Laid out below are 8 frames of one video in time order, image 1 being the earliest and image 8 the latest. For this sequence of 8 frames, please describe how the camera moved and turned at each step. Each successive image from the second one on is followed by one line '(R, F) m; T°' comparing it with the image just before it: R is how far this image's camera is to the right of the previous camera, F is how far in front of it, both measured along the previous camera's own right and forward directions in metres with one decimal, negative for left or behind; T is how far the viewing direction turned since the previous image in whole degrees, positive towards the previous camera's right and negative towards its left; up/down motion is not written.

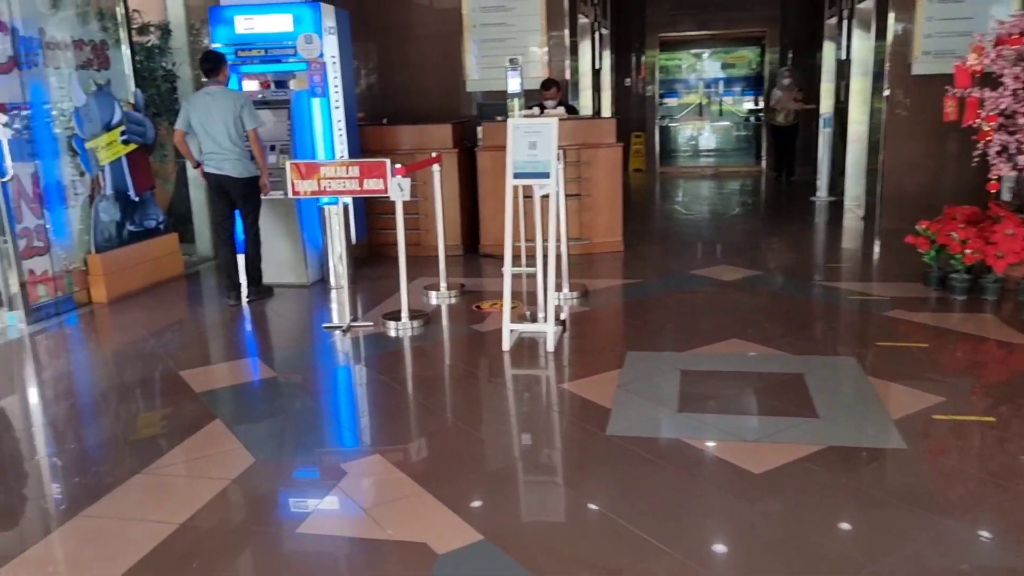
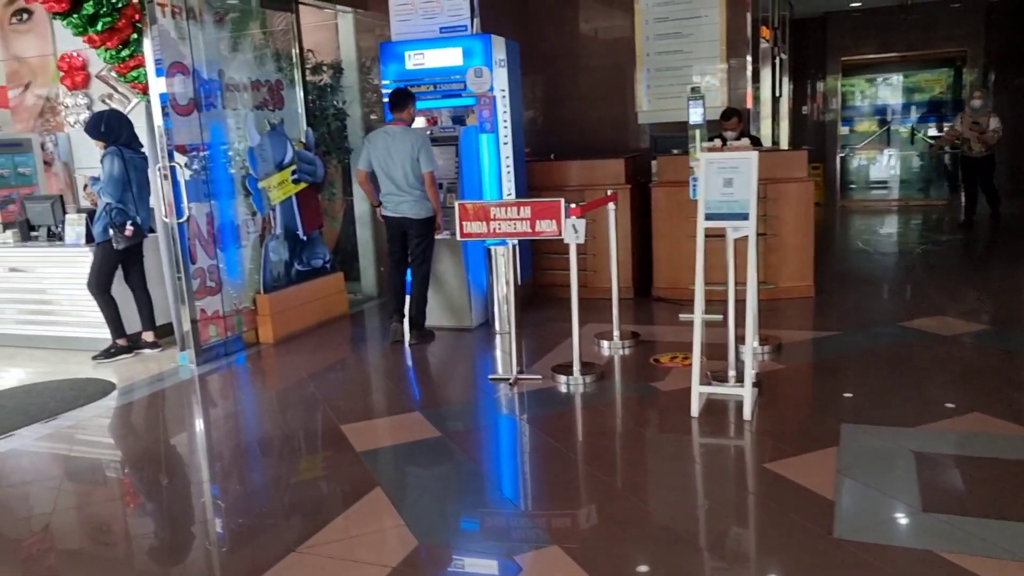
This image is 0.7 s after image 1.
(-0.2, +0.4) m; -10°
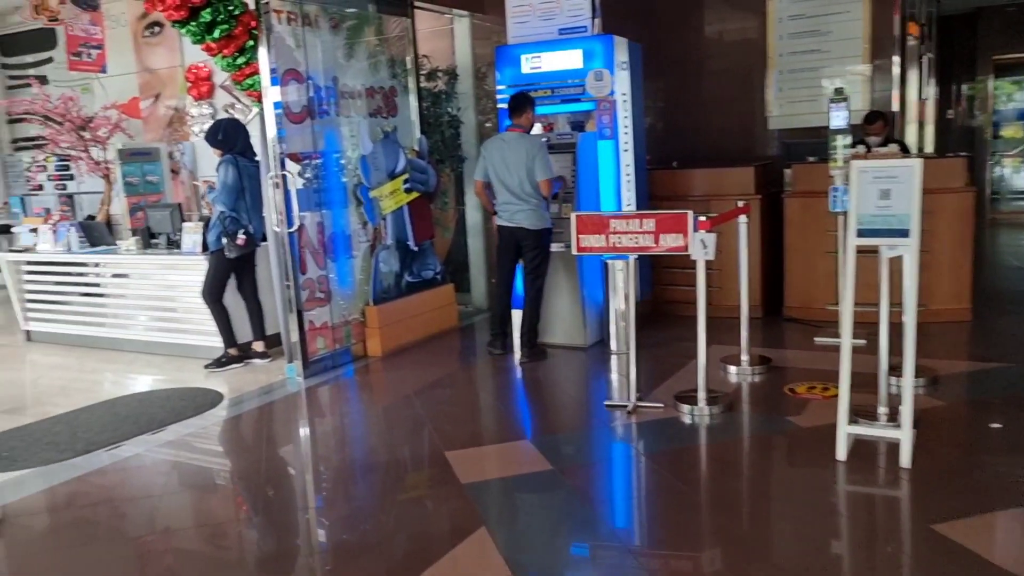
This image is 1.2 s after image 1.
(0.0, +0.3) m; -8°
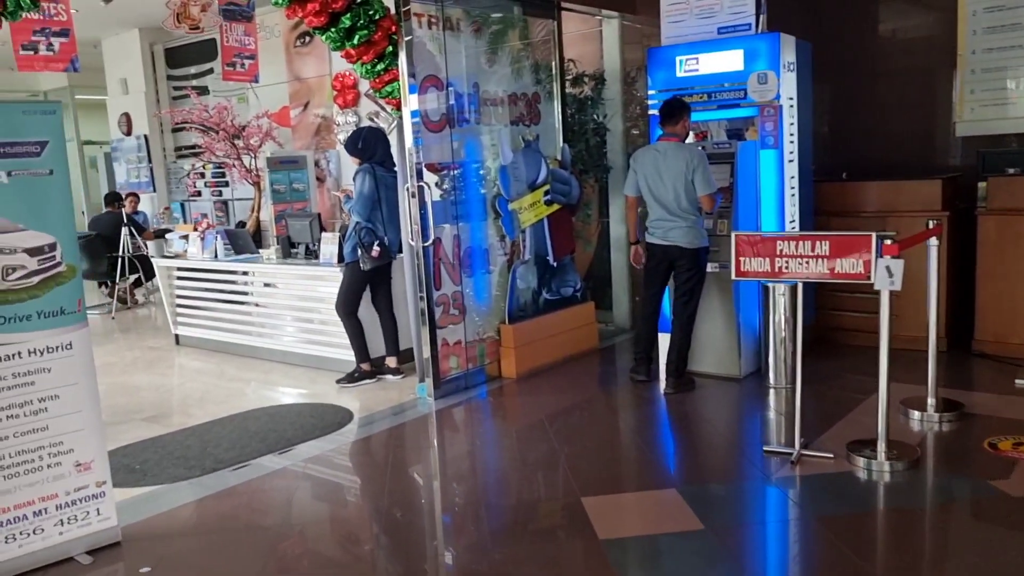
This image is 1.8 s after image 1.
(0.0, +0.3) m; -9°
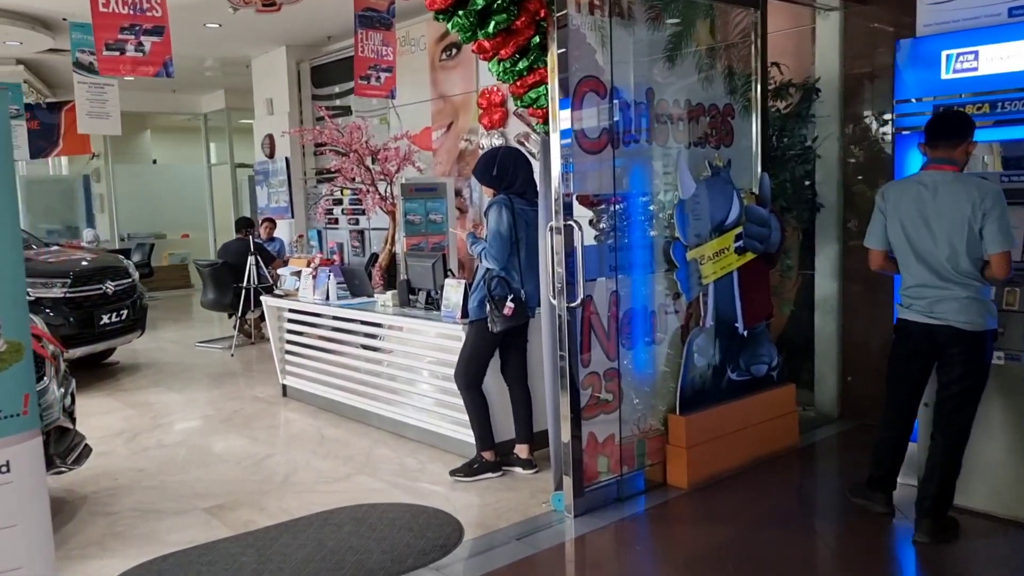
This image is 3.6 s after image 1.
(-0.1, +1.2) m; -10°
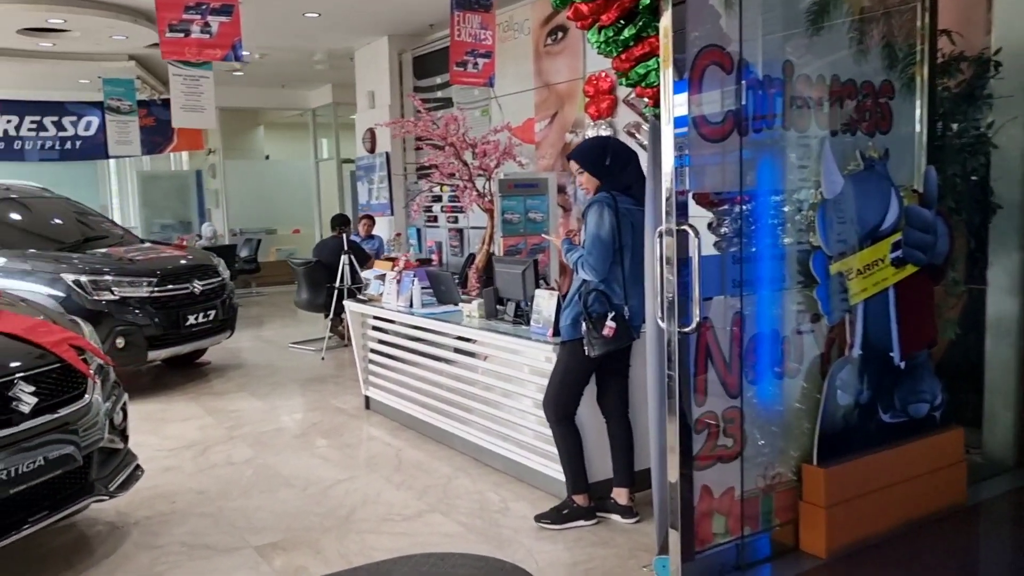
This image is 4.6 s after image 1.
(0.0, +0.6) m; -8°
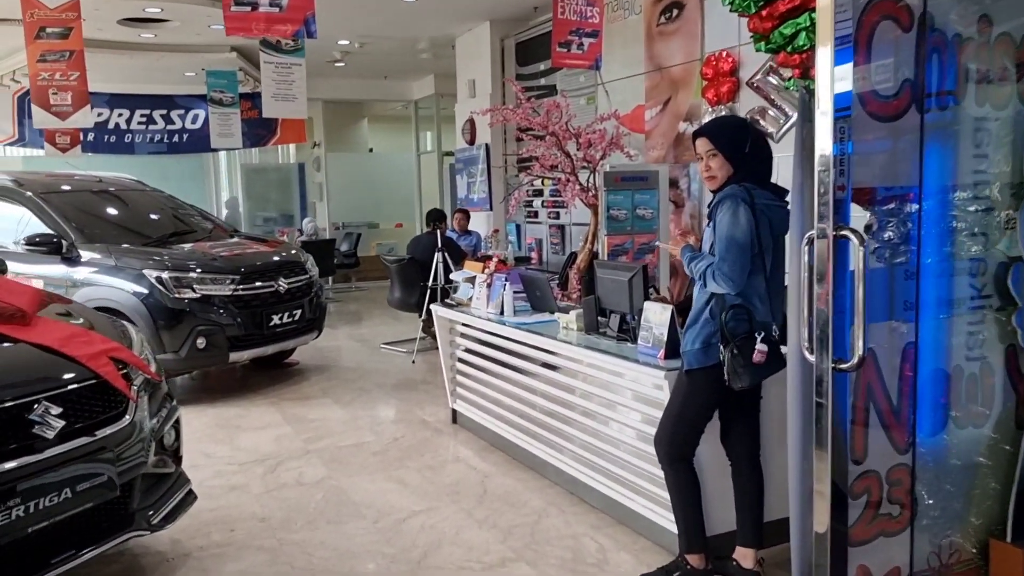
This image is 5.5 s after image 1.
(0.0, +0.5) m; -7°
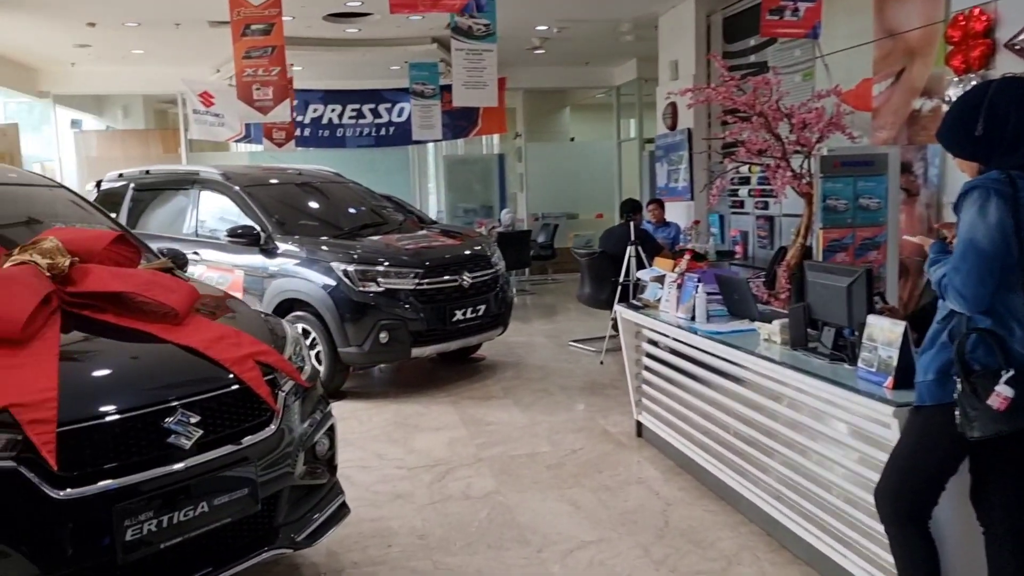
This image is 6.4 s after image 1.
(+0.1, +0.4) m; -14°
